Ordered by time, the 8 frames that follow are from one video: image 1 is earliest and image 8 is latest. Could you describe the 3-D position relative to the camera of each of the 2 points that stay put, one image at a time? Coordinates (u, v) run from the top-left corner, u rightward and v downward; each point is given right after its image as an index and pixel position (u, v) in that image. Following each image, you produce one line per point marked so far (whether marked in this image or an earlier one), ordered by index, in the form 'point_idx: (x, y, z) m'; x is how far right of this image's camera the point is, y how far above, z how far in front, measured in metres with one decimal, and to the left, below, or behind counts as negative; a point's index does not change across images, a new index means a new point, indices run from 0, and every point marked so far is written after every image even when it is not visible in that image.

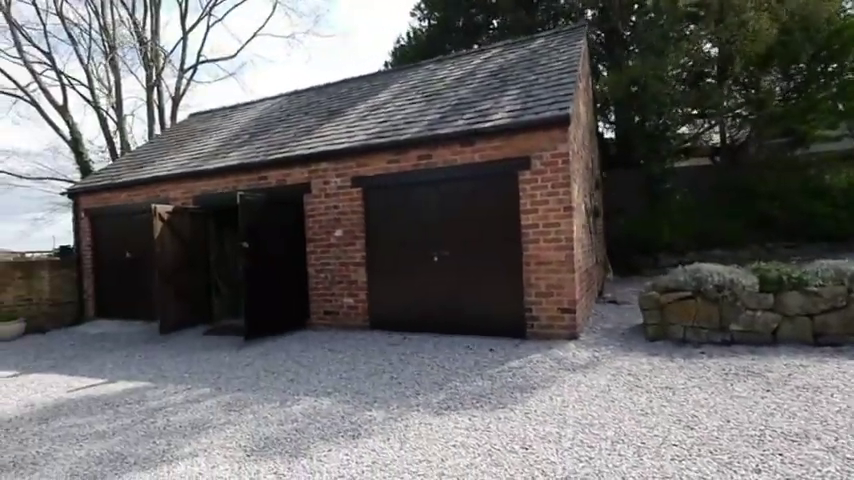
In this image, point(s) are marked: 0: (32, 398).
0: (-5.8, -2.3, +6.3) m
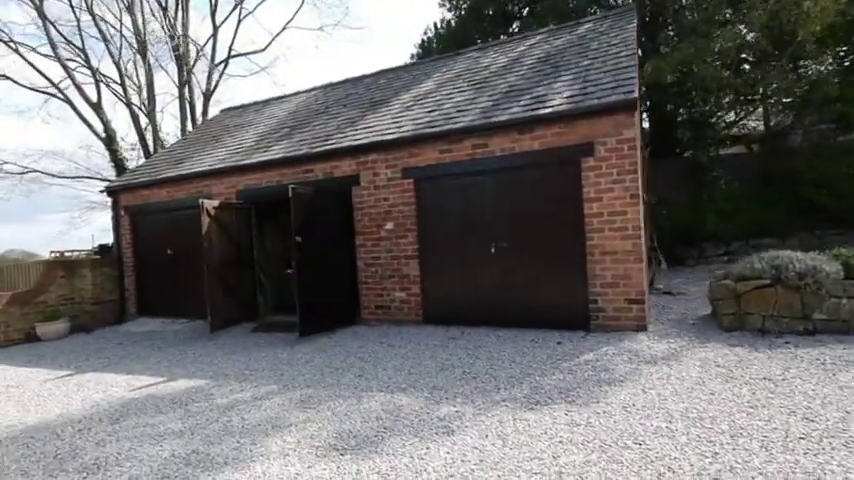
0: (-4.8, -2.3, +6.3) m
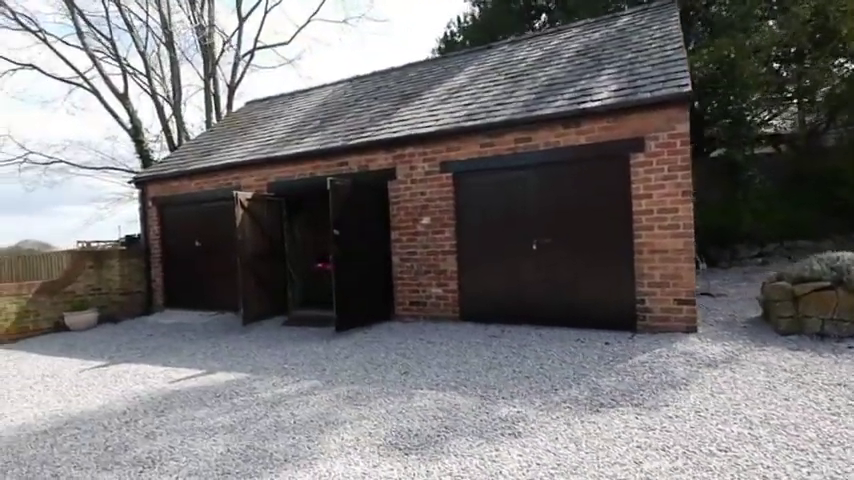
0: (-4.2, -2.1, +6.2) m
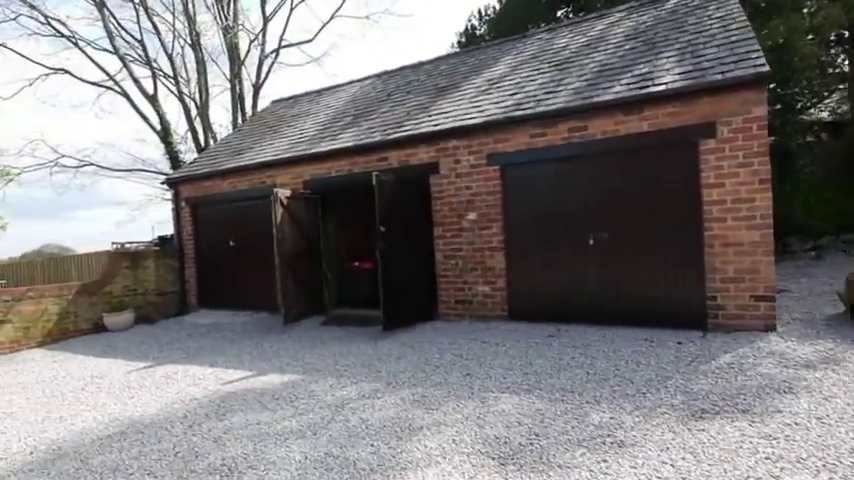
0: (-3.3, -2.1, +6.0) m
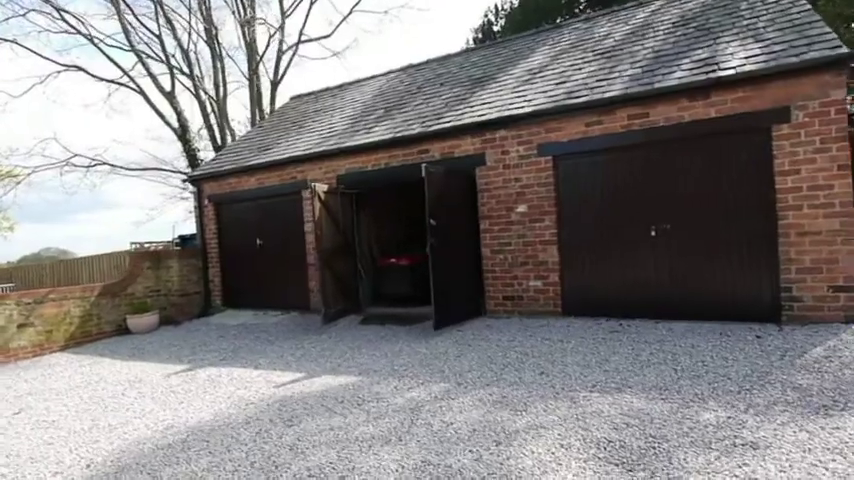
0: (-2.4, -2.0, +5.6) m
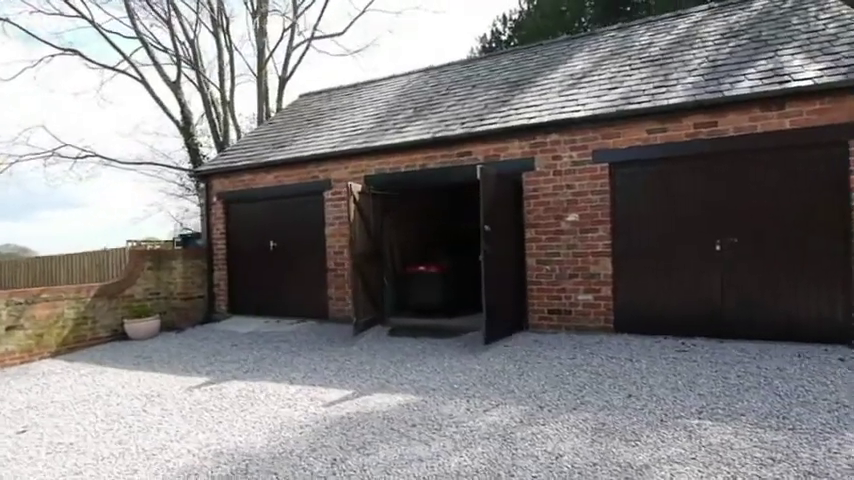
0: (-1.6, -2.0, +5.0) m
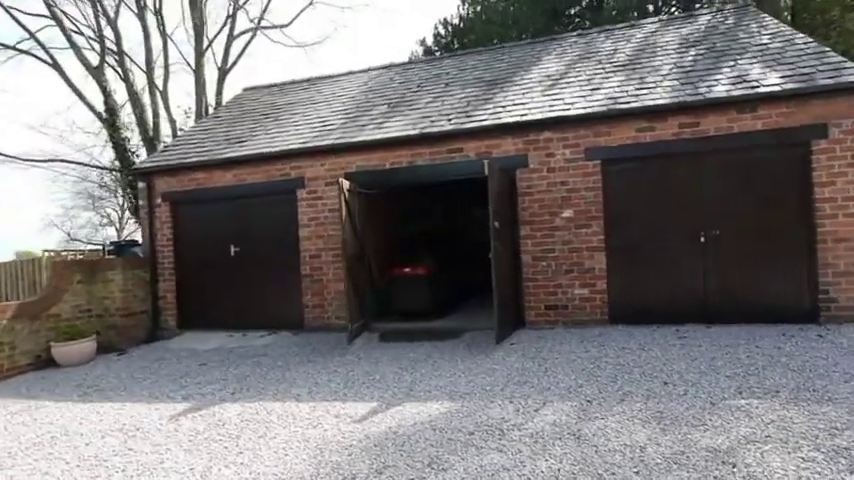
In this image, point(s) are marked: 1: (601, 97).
0: (-1.1, -2.0, +4.4) m
1: (+3.1, +2.6, +7.9) m
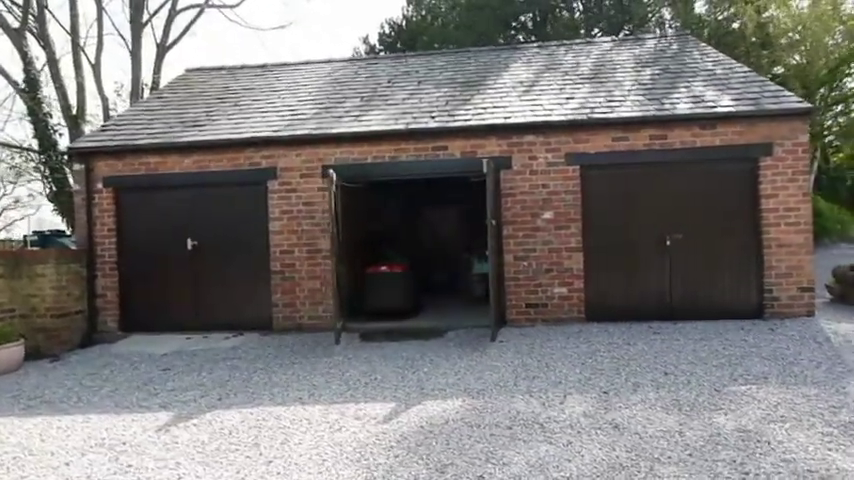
0: (-0.7, -1.9, +4.1) m
1: (+2.9, +2.6, +8.3) m
